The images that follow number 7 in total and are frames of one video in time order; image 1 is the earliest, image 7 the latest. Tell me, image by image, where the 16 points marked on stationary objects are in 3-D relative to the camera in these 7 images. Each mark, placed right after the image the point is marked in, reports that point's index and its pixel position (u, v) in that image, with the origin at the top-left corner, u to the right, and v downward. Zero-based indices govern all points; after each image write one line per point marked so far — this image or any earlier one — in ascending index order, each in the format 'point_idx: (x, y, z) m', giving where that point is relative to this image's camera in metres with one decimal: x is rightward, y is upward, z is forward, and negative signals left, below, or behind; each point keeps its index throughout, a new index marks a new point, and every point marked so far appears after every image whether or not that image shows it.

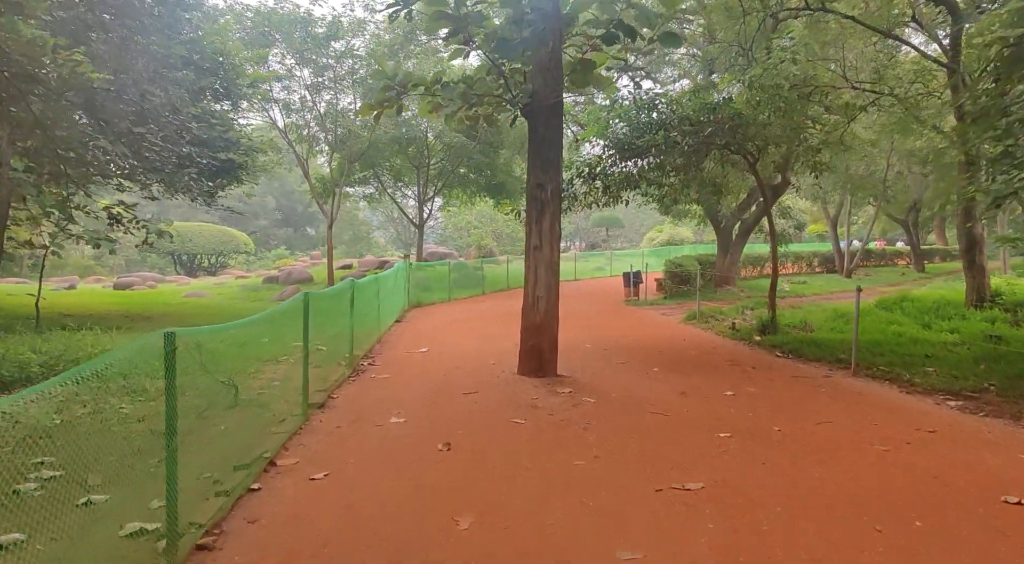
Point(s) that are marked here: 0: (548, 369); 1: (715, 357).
0: (+0.4, -1.0, +7.8) m
1: (+2.8, -1.0, +9.3) m
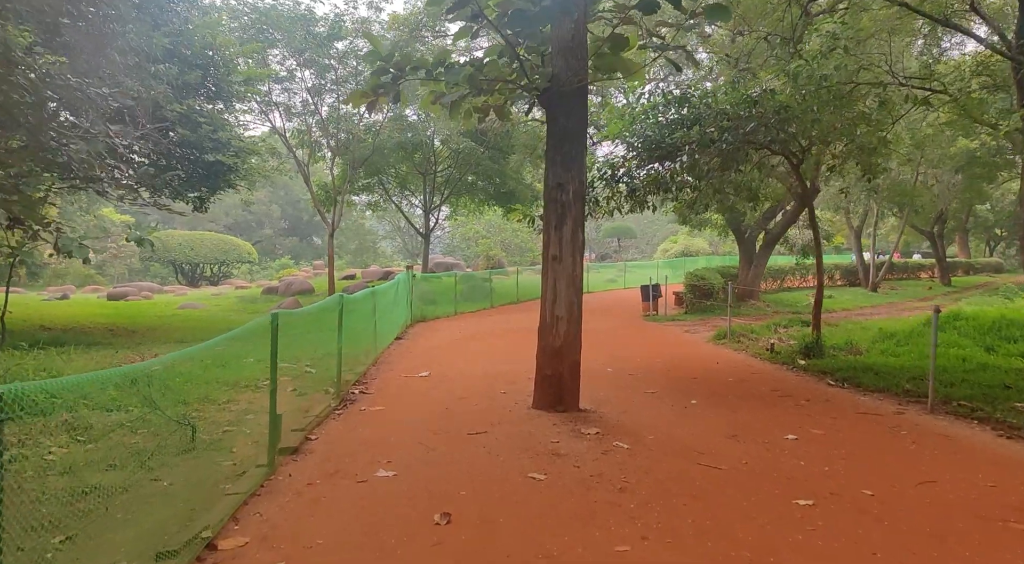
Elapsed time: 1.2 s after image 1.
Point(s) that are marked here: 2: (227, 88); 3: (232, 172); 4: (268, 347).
0: (+0.5, -1.2, +6.6) m
1: (+2.9, -1.2, +8.1) m
2: (-6.1, +4.1, +14.6) m
3: (-6.0, +2.3, +14.8) m
4: (-2.0, -0.6, +5.6) m
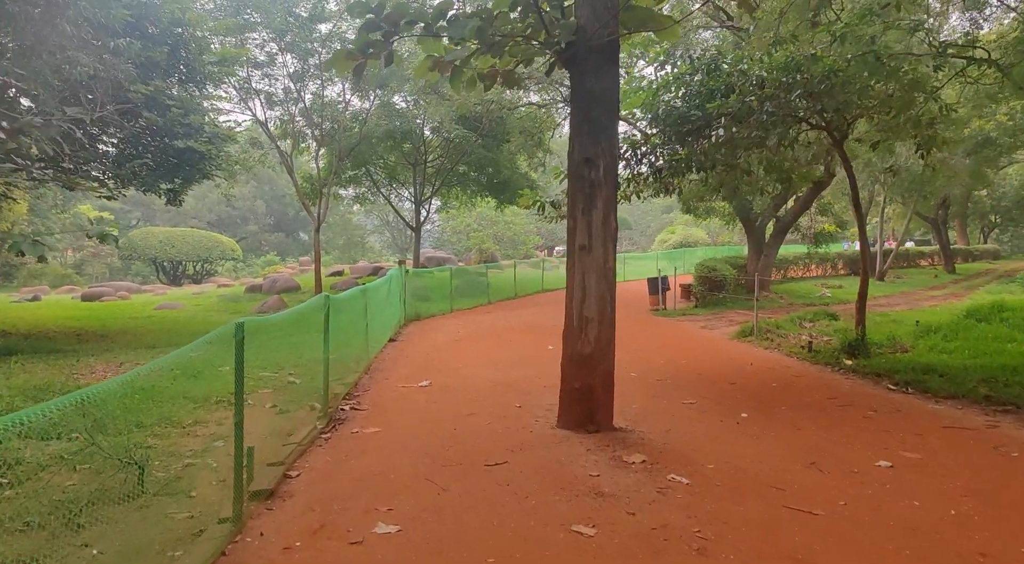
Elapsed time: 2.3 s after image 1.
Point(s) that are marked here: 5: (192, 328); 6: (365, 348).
0: (+0.7, -1.1, +5.6) m
1: (+3.1, -1.1, +7.1) m
2: (-6.1, +4.1, +13.3) m
3: (-6.0, +2.3, +13.5) m
4: (-1.8, -0.6, +4.5) m
5: (-7.3, -1.0, +15.6) m
6: (-2.0, -0.9, +9.1) m
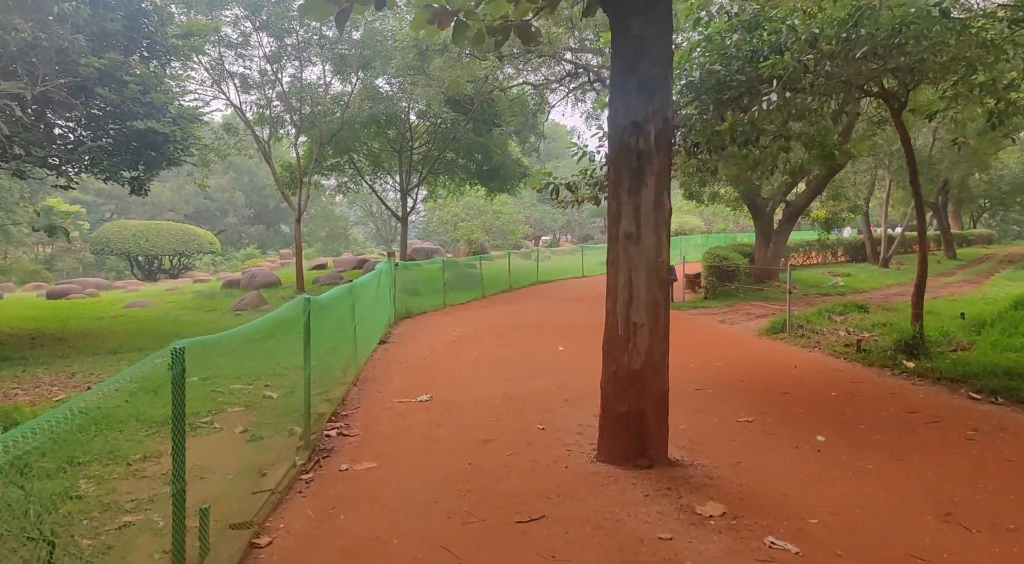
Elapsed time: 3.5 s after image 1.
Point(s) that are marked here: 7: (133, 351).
0: (+0.9, -1.1, +4.4) m
1: (+3.2, -1.1, +6.0) m
2: (-6.1, +4.2, +12.0) m
3: (-6.0, +2.4, +12.2) m
4: (-1.6, -0.6, +3.3) m
5: (-7.3, -1.0, +14.3) m
6: (-1.8, -0.8, +7.9) m
7: (-6.3, -1.1, +11.3) m
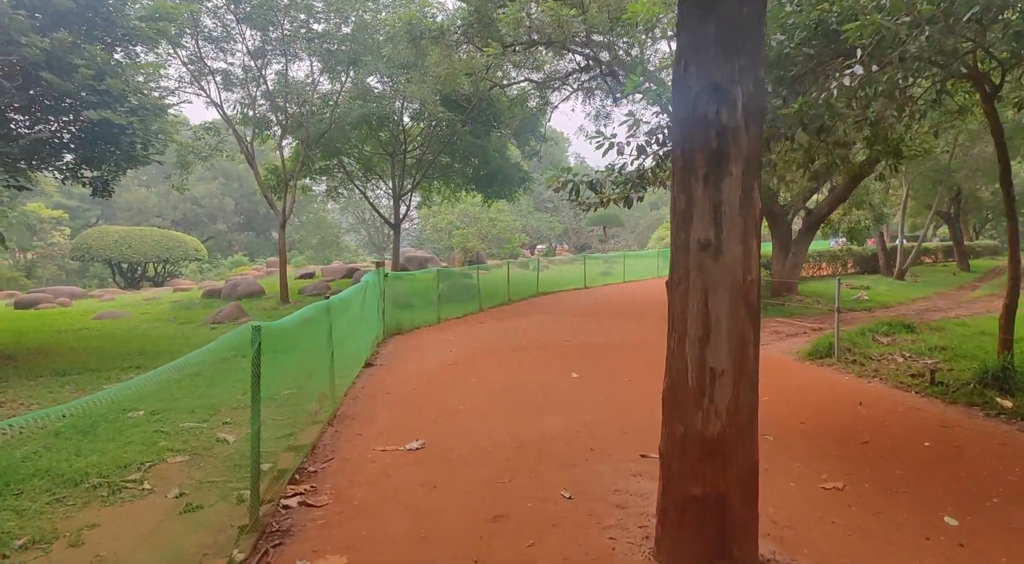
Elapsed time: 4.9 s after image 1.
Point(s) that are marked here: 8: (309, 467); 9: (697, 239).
0: (+1.0, -1.2, +3.1) m
1: (+3.3, -1.2, +4.7) m
2: (-6.1, +4.0, +10.7) m
3: (-5.9, +2.2, +10.9) m
4: (-1.5, -0.7, +2.0) m
5: (-7.3, -1.2, +12.9) m
6: (-1.8, -1.0, +6.5) m
7: (-6.2, -1.3, +9.9) m
8: (-1.5, -1.4, +5.2) m
9: (+0.8, +0.2, +3.1) m
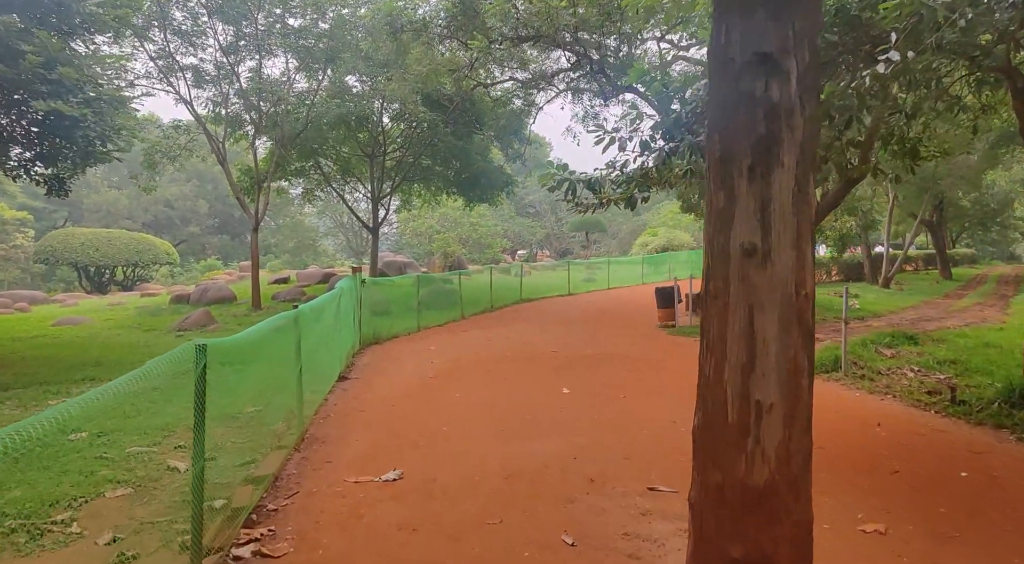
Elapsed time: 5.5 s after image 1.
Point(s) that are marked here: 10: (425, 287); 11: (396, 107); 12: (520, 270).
0: (+1.0, -1.3, +2.5) m
1: (+3.3, -1.3, +4.2) m
2: (-6.3, +3.9, +9.9) m
3: (-6.2, +2.1, +10.1) m
4: (-1.4, -0.7, +1.3) m
5: (-7.6, -1.3, +12.0) m
6: (-1.9, -1.0, +5.9) m
7: (-6.4, -1.4, +9.1) m
8: (-1.6, -1.5, +4.5) m
9: (+0.8, +0.1, +2.5) m
10: (-1.8, -0.1, +14.0) m
11: (-2.9, +4.4, +16.8) m
12: (+0.2, +0.4, +19.6) m
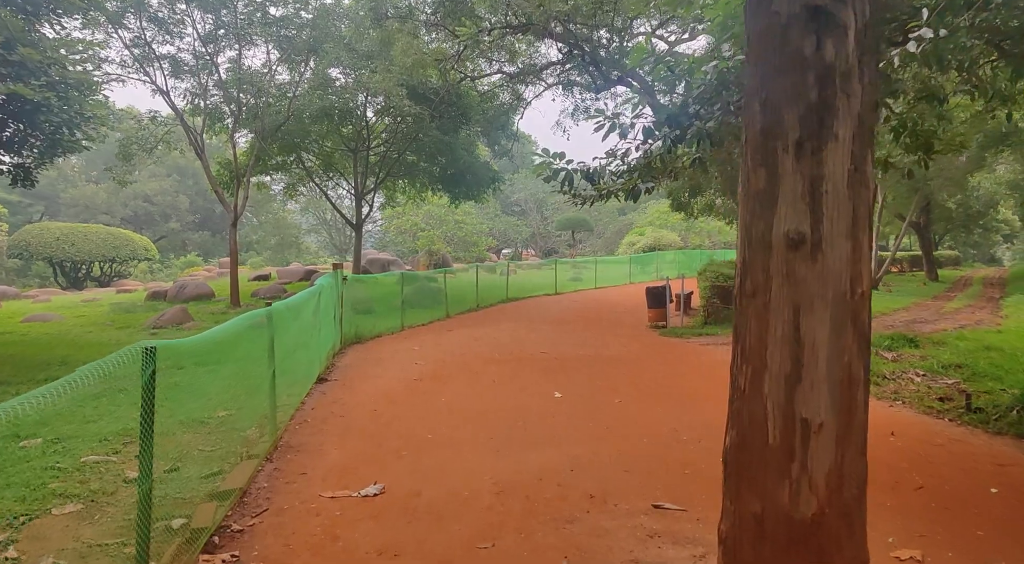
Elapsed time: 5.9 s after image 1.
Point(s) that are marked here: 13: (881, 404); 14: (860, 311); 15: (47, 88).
0: (+1.0, -1.3, +2.1) m
1: (+3.3, -1.3, +3.9) m
2: (-6.4, +4.0, +9.4) m
3: (-6.3, +2.2, +9.5) m
4: (-1.4, -0.7, +0.9) m
5: (-7.8, -1.2, +11.4) m
6: (-1.9, -1.0, +5.4) m
7: (-6.6, -1.3, +8.6) m
8: (-1.6, -1.4, +4.0) m
9: (+0.9, +0.2, +2.1) m
10: (-2.0, -0.1, +13.5) m
11: (-3.1, +4.4, +16.4) m
12: (-0.2, +0.4, +19.2) m
13: (+3.5, -1.2, +6.5) m
14: (+1.1, -0.1, +2.1) m
15: (-6.2, +2.6, +9.2) m
